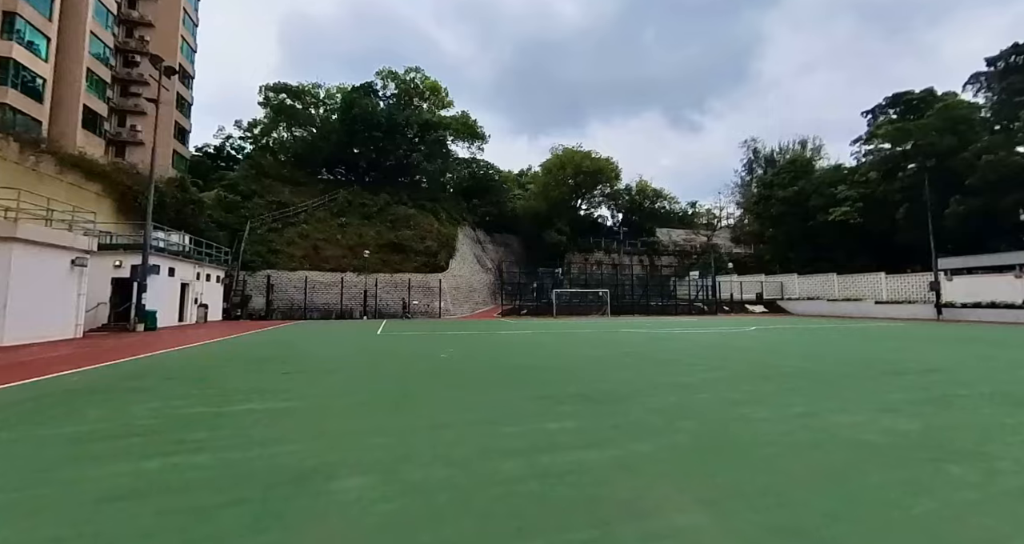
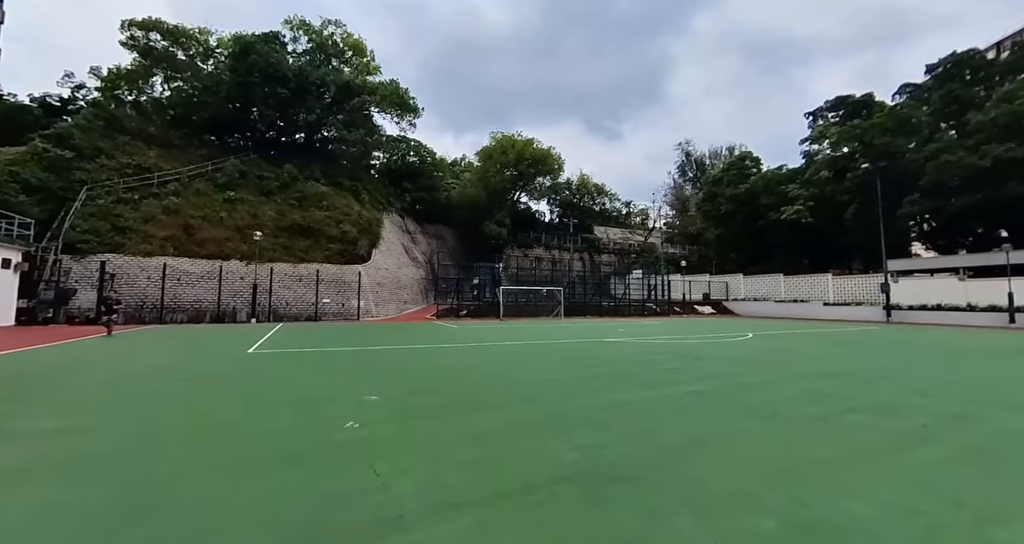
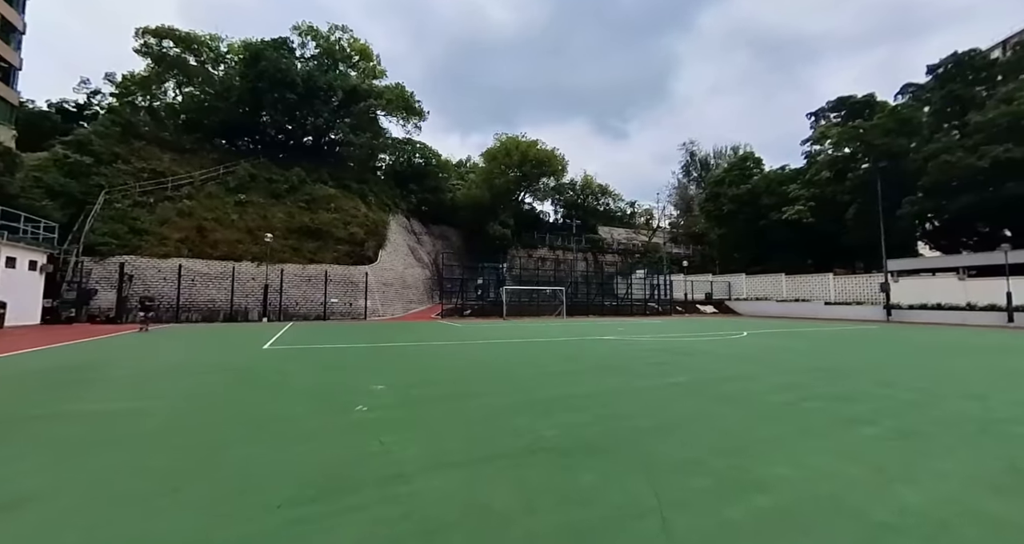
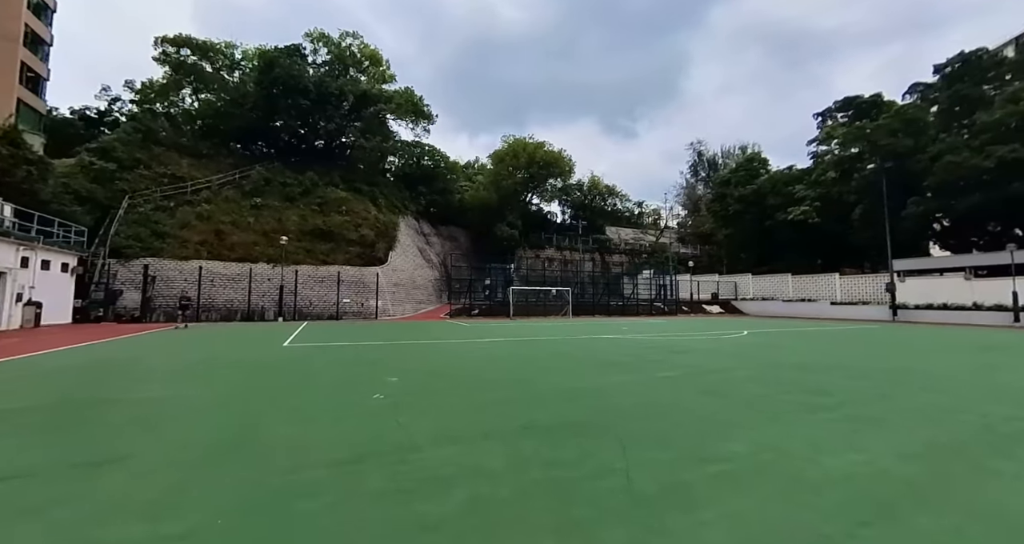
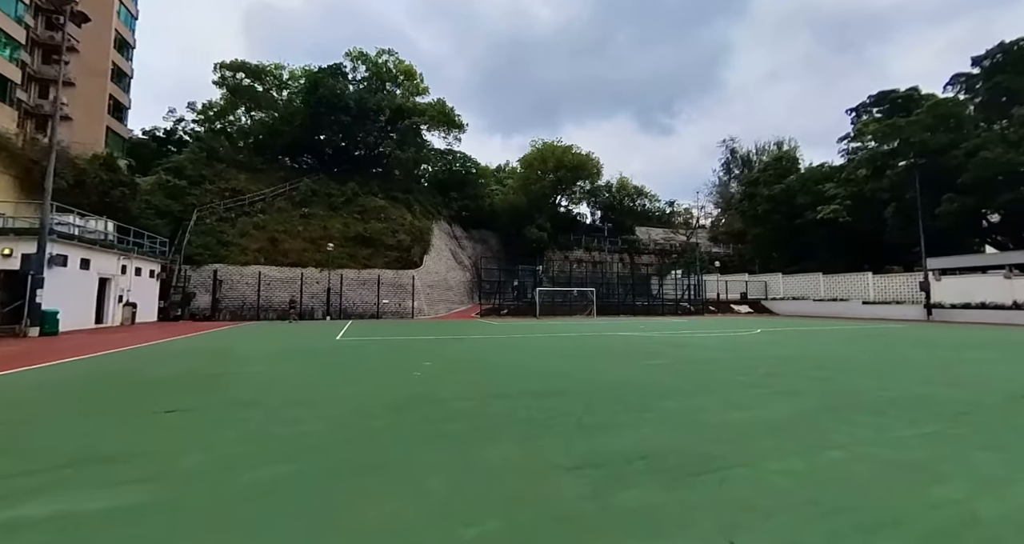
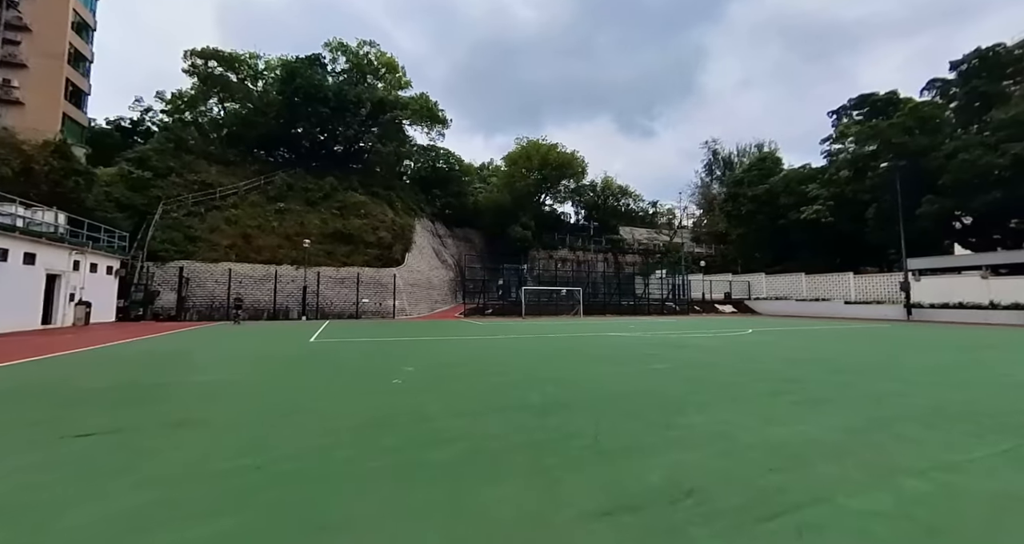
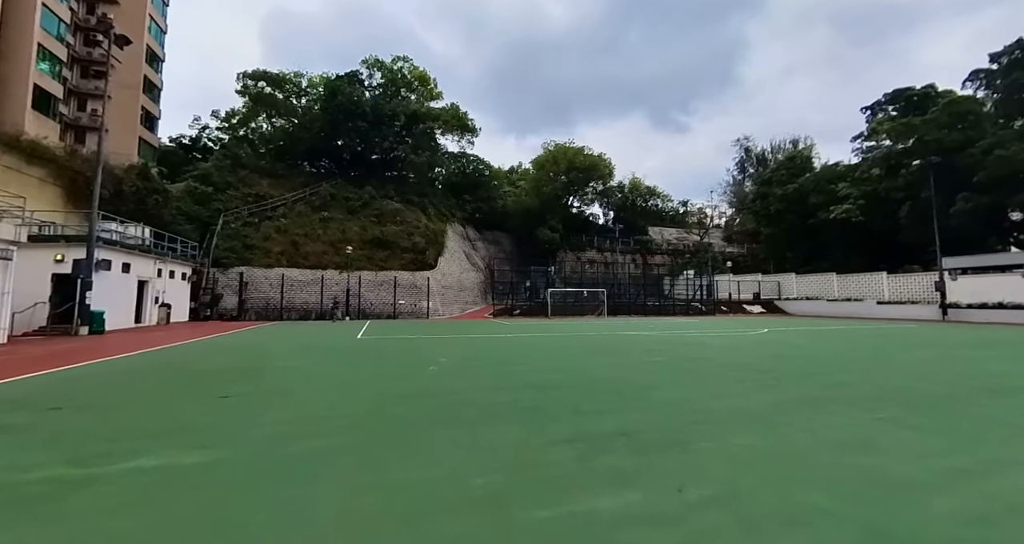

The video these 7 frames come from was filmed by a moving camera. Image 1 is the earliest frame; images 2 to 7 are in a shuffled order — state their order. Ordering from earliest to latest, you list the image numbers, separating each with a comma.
7, 5, 6, 4, 3, 2
